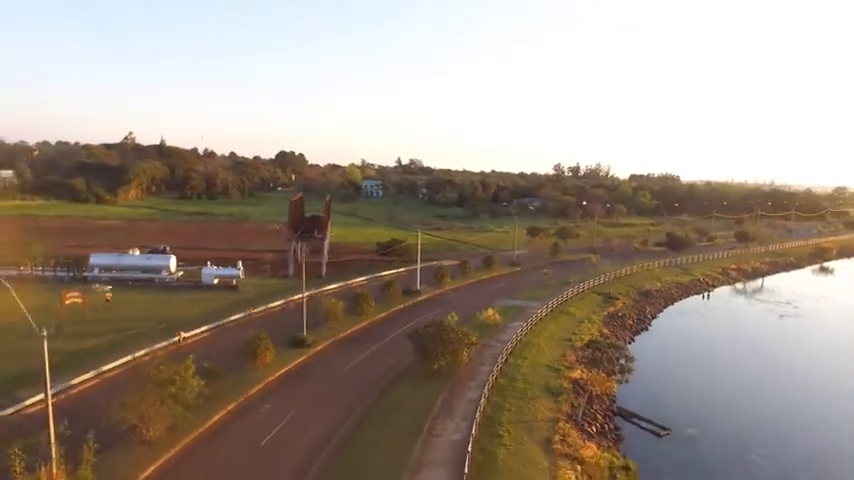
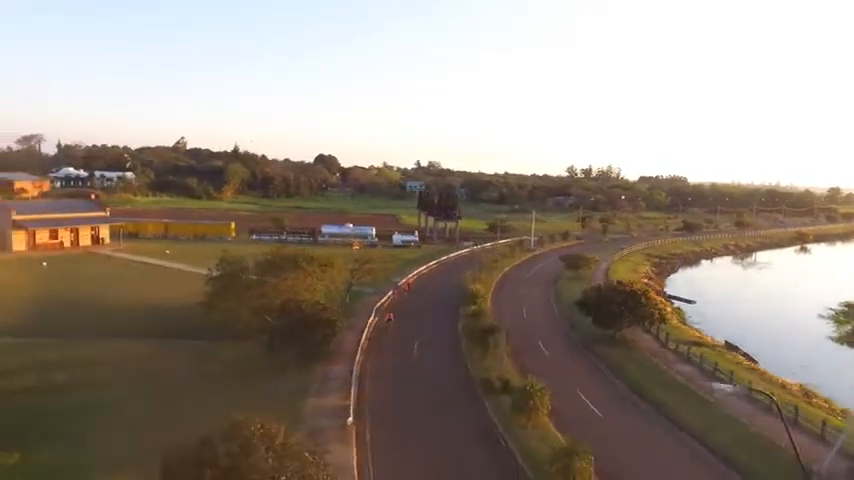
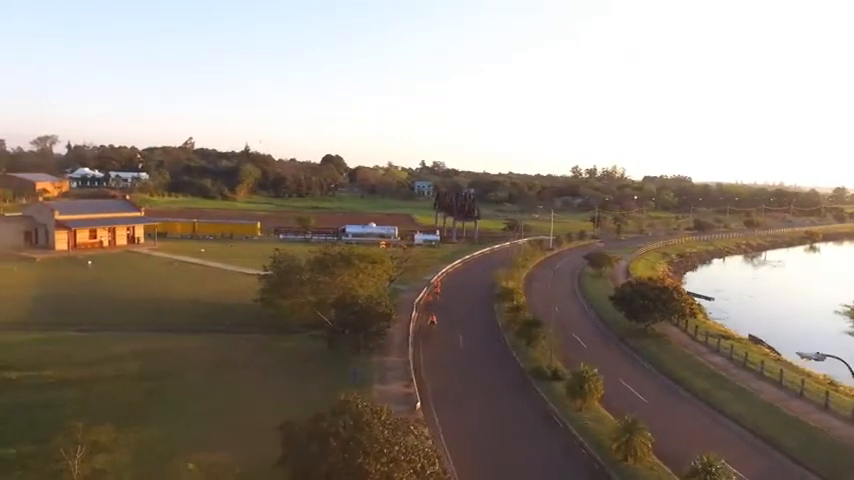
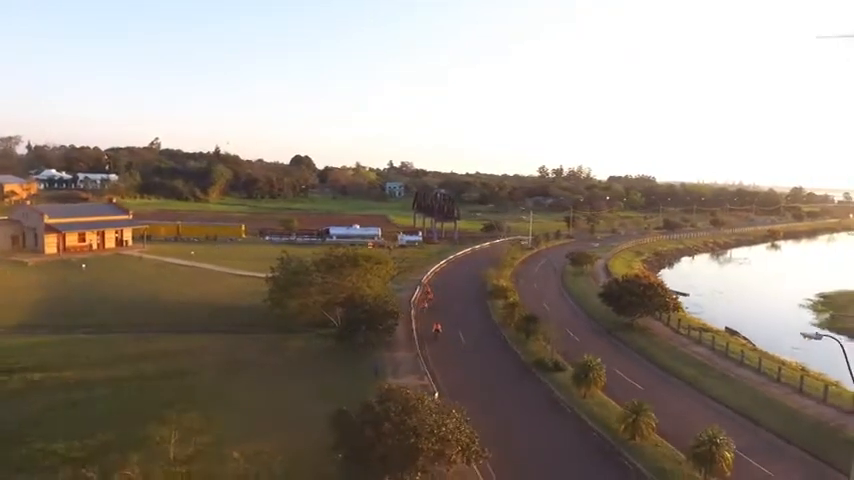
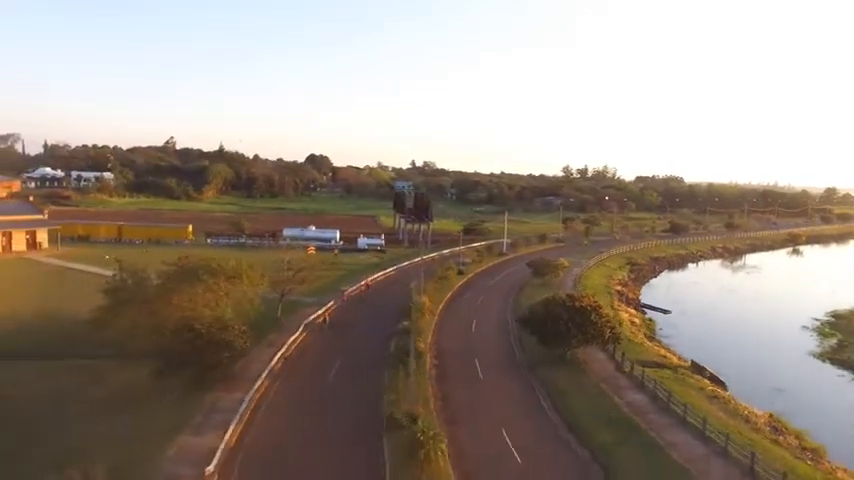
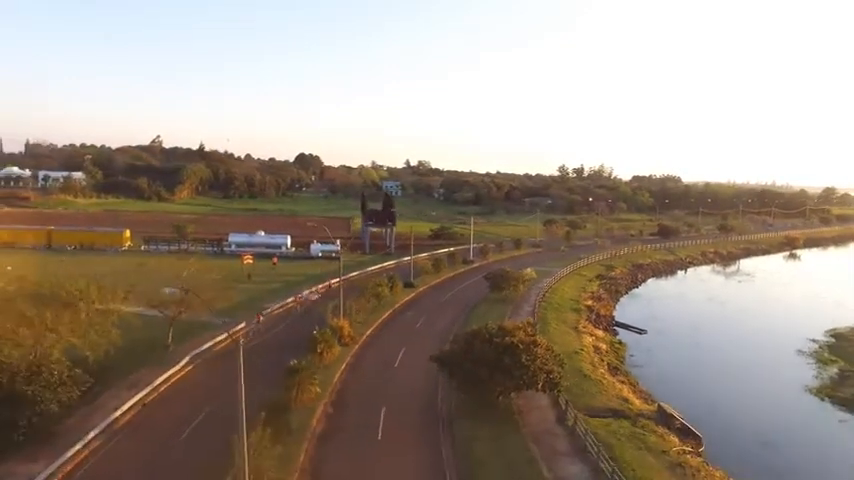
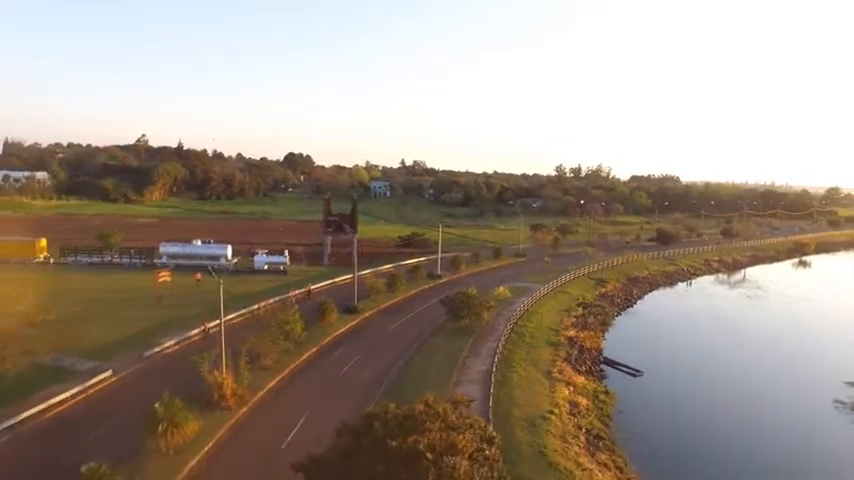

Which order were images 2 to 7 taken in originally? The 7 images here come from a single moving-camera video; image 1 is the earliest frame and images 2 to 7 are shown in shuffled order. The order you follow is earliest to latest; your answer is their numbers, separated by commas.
7, 6, 5, 2, 3, 4
